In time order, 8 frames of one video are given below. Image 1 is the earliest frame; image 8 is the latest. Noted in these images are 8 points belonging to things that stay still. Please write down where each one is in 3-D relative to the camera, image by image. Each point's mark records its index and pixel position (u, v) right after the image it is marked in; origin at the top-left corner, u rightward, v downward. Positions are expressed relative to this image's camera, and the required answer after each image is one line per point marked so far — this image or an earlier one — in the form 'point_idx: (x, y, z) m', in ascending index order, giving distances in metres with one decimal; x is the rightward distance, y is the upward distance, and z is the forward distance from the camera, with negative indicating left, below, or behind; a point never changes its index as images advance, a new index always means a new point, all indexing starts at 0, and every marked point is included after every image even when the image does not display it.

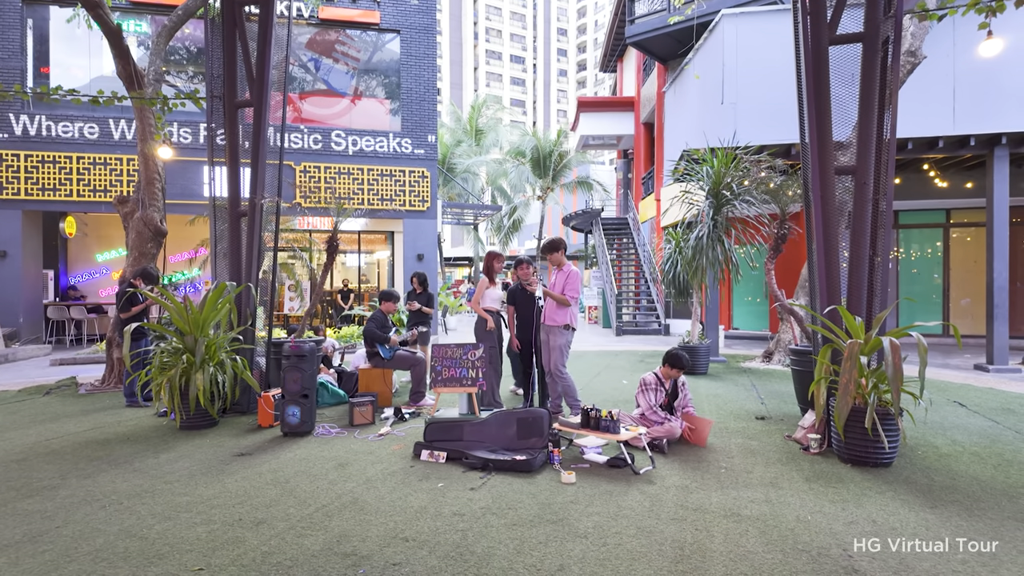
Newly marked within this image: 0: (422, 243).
0: (-1.8, +0.9, +12.2) m
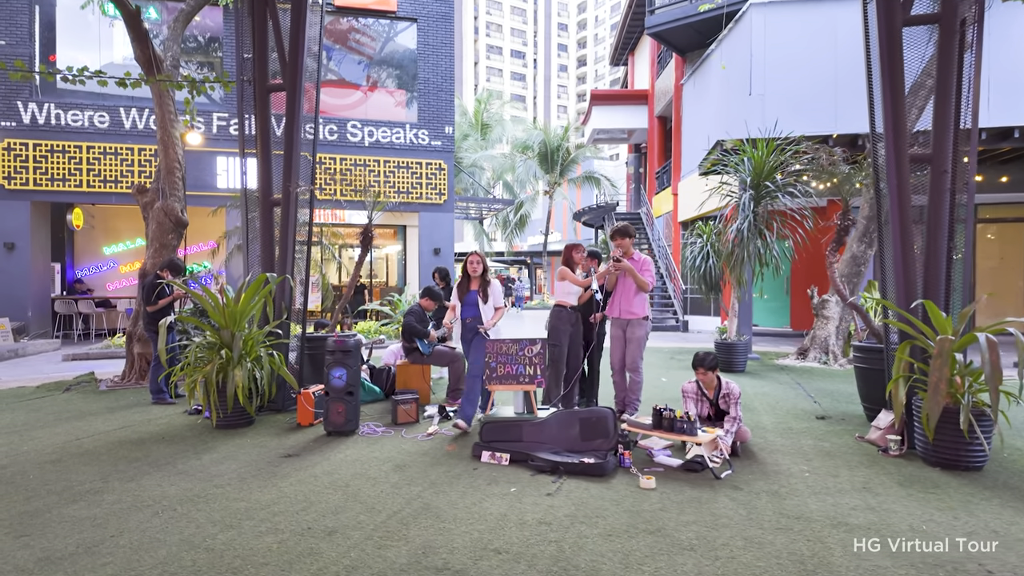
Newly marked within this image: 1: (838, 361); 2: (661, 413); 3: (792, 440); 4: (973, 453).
0: (-1.5, +1.0, +11.9) m
1: (+4.2, -0.9, +7.6) m
2: (+0.9, -0.8, +3.6) m
3: (+2.0, -1.1, +4.2) m
4: (+2.7, -1.0, +3.4) m
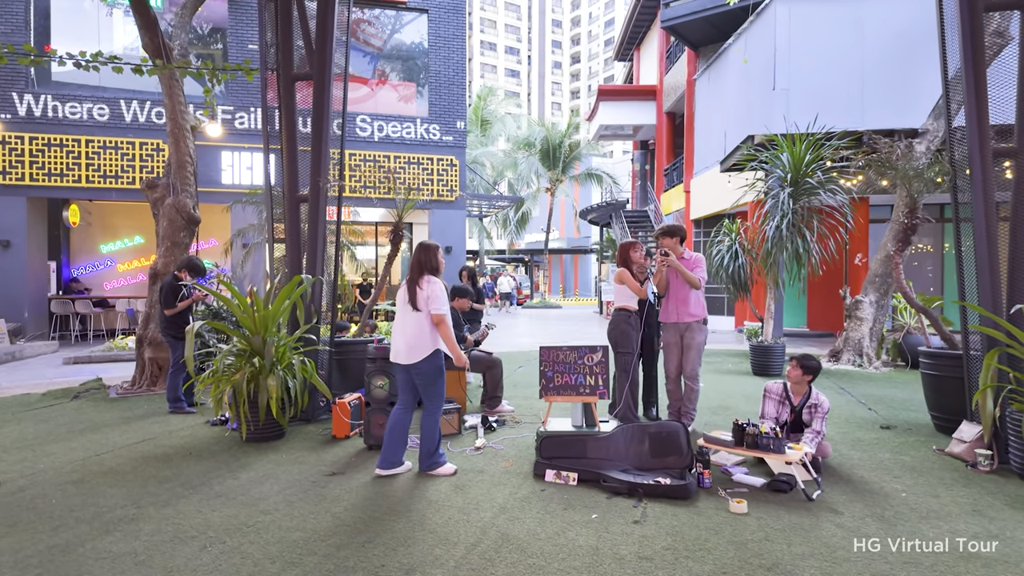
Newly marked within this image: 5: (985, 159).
0: (-1.2, +1.0, +11.6) m
1: (+4.5, -1.0, +7.4) m
2: (+1.3, -0.8, +3.3) m
3: (+2.3, -1.1, +3.9) m
4: (+3.0, -1.0, +3.2) m
5: (+3.1, +0.9, +3.9) m
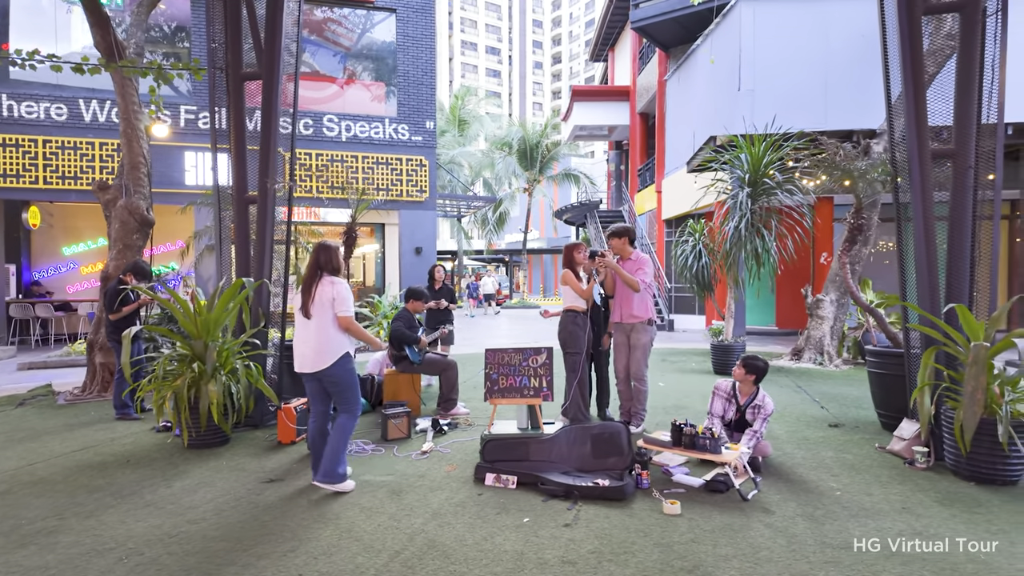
0: (-1.8, +1.0, +11.5) m
1: (+4.0, -0.9, +7.4) m
2: (+0.9, -0.8, +3.3) m
3: (+2.0, -1.1, +3.9) m
4: (+2.7, -1.0, +3.2) m
5: (+2.7, +0.9, +4.0) m
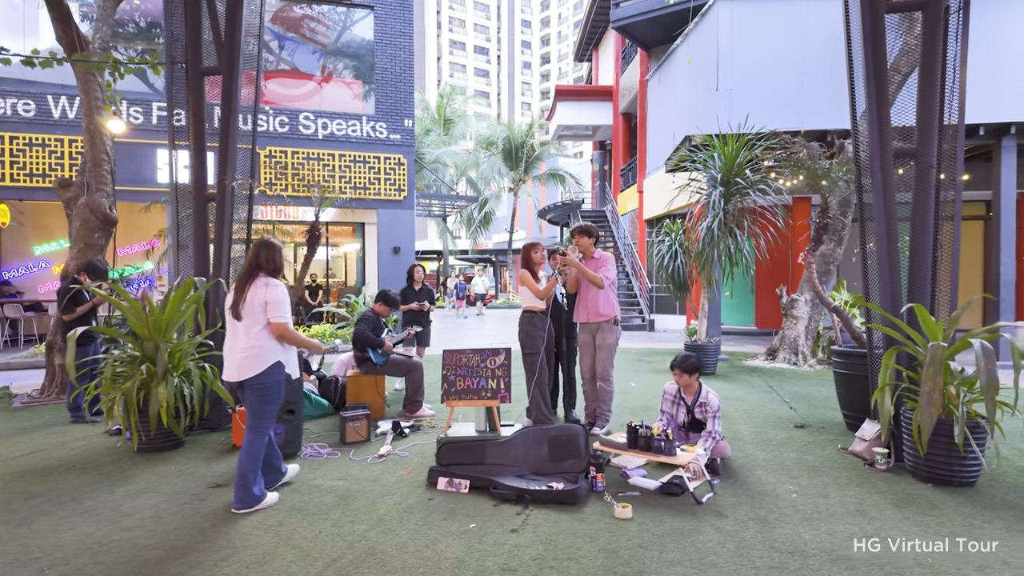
0: (-2.2, +1.0, +11.4) m
1: (+3.7, -0.9, +7.4) m
2: (+0.7, -0.8, +3.3) m
3: (+1.7, -1.1, +3.9) m
4: (+2.5, -1.0, +3.2) m
5: (+2.5, +0.9, +3.9) m
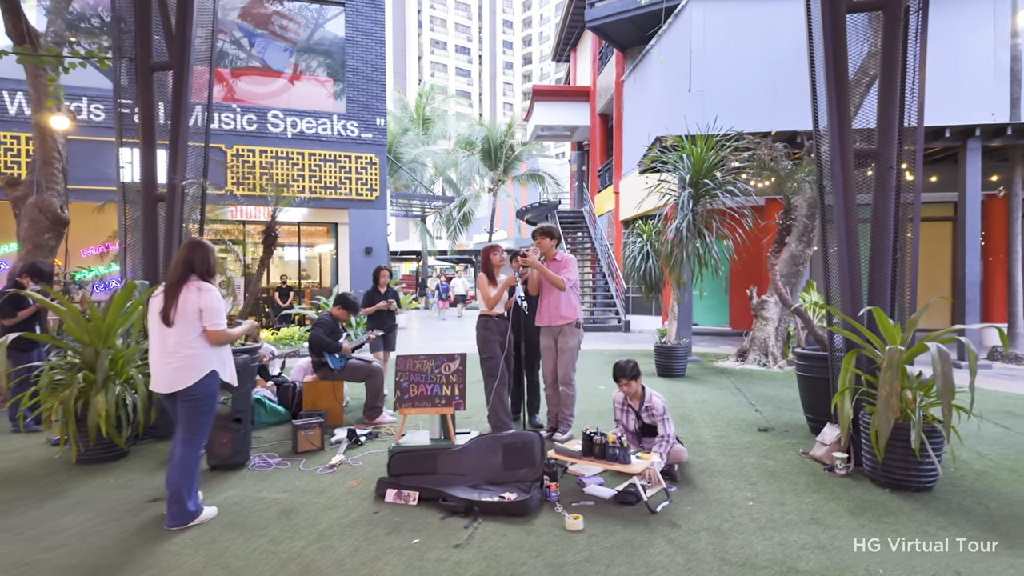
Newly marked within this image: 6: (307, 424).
0: (-2.7, +1.0, +11.3) m
1: (+3.3, -0.9, +7.4) m
2: (+0.4, -0.8, +3.2) m
3: (+1.4, -1.1, +3.8) m
4: (+2.2, -1.0, +3.2) m
5: (+2.2, +0.8, +3.9) m
6: (-1.4, -0.9, +4.1) m
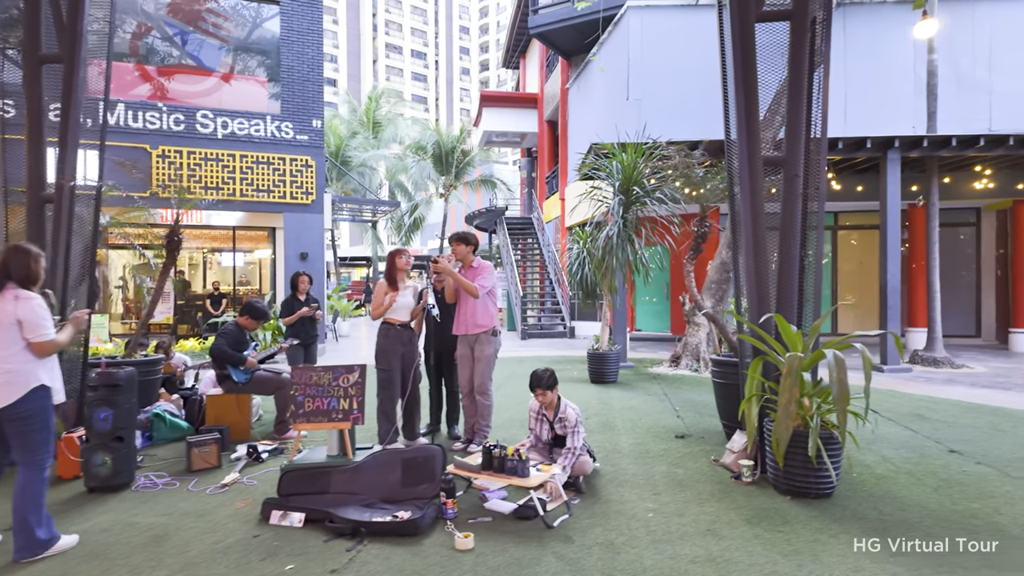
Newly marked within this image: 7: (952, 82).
0: (-3.8, +0.9, +10.9) m
1: (+2.5, -1.0, +7.5) m
2: (-0.1, -0.8, +3.1) m
3: (+0.9, -1.1, +3.8) m
4: (+1.7, -1.0, +3.2) m
5: (+1.6, +0.8, +3.9) m
6: (-2.0, -1.0, +3.8) m
7: (+6.2, +2.9, +8.4) m
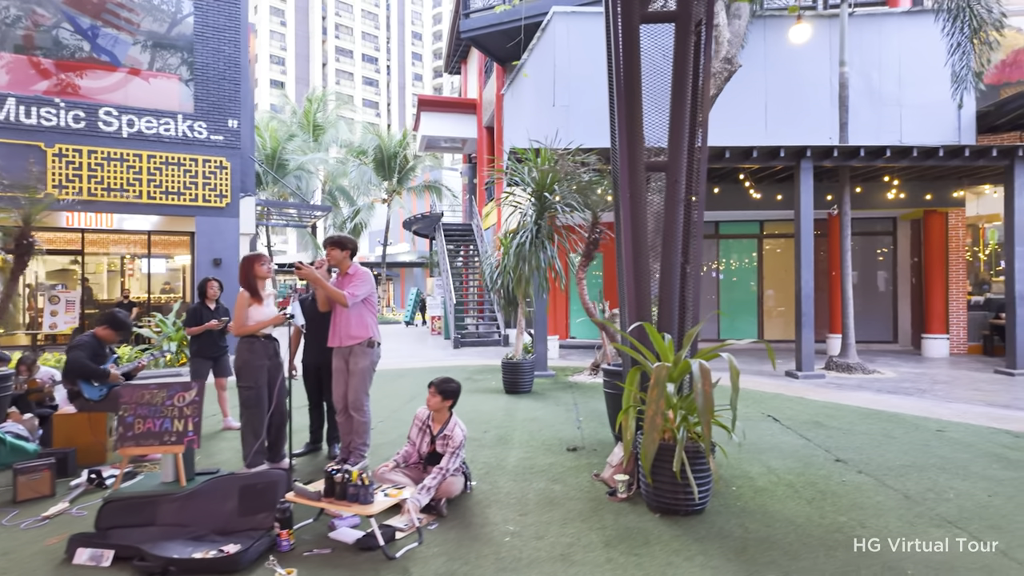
0: (-5.1, +0.7, +10.4) m
1: (+1.4, -1.1, +7.4) m
2: (-0.8, -0.9, +2.8) m
3: (+0.1, -1.2, +3.6) m
4: (+0.9, -1.1, +3.0) m
5: (+0.8, +0.8, +3.8) m
6: (-2.8, -1.0, +3.4) m
7: (+5.1, +2.8, +8.6) m
